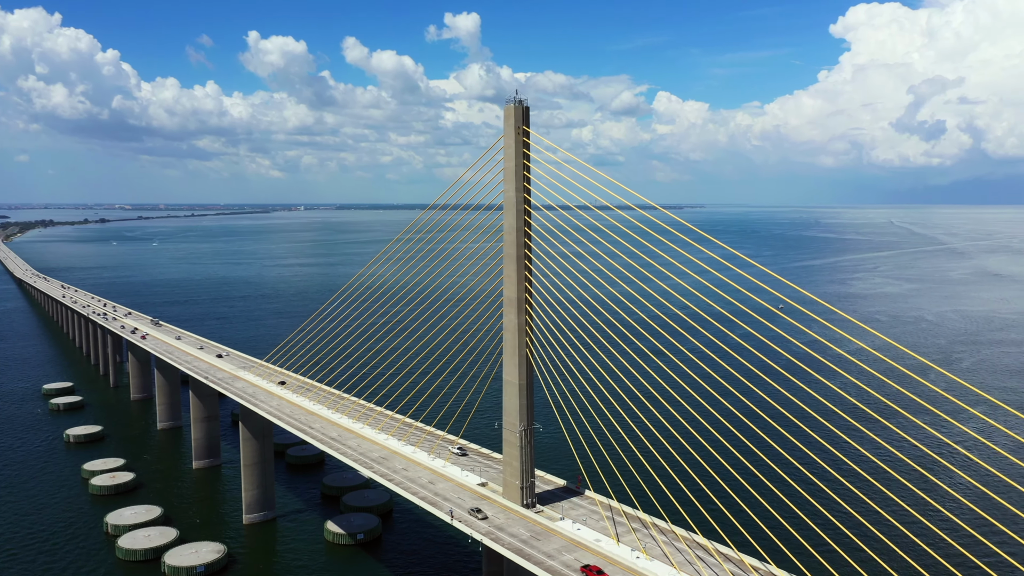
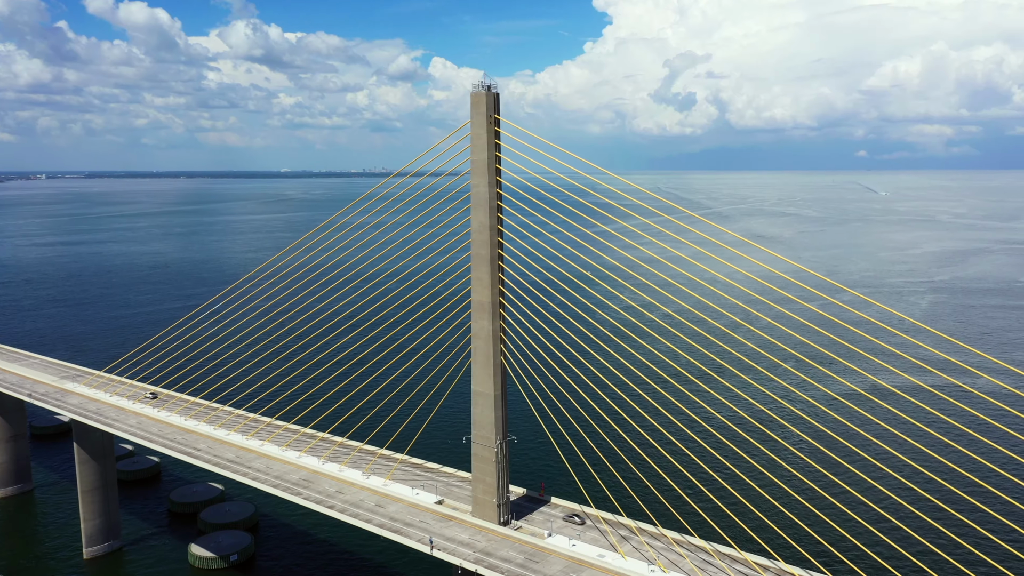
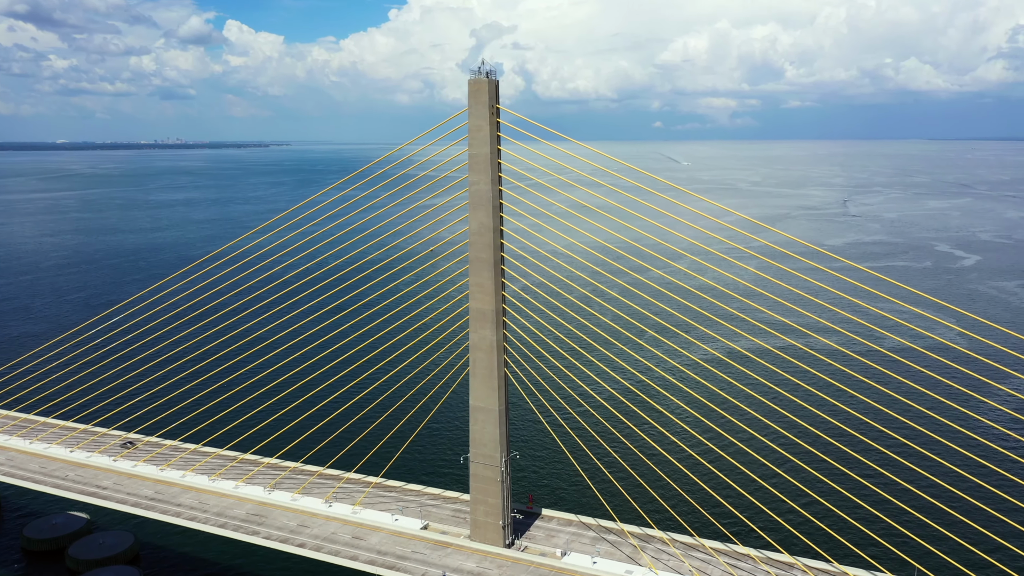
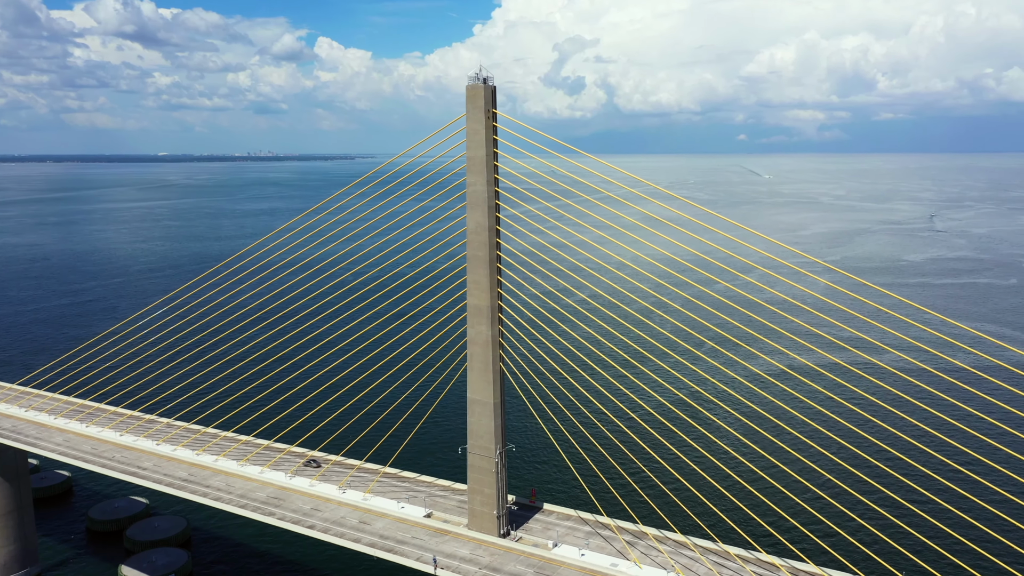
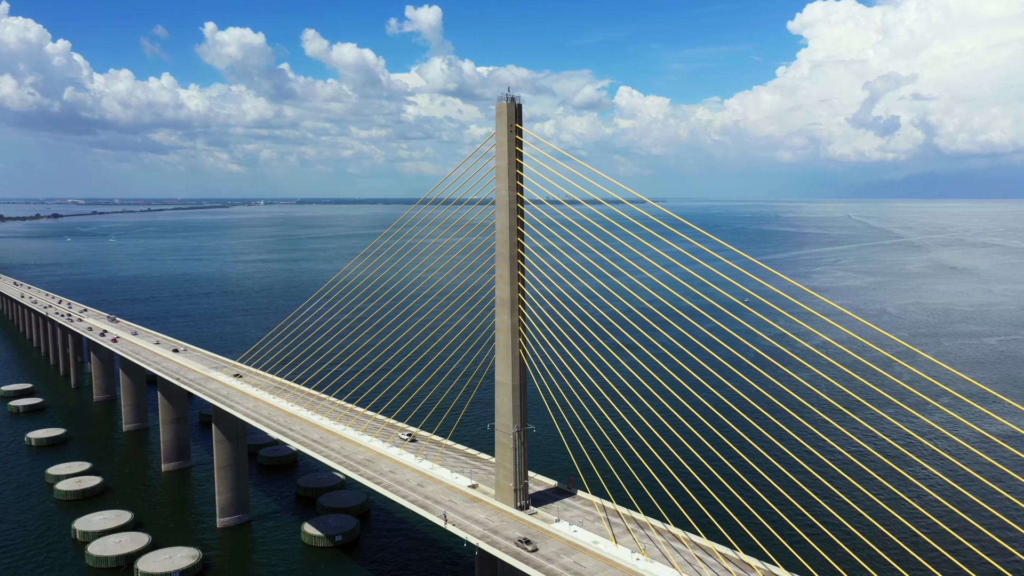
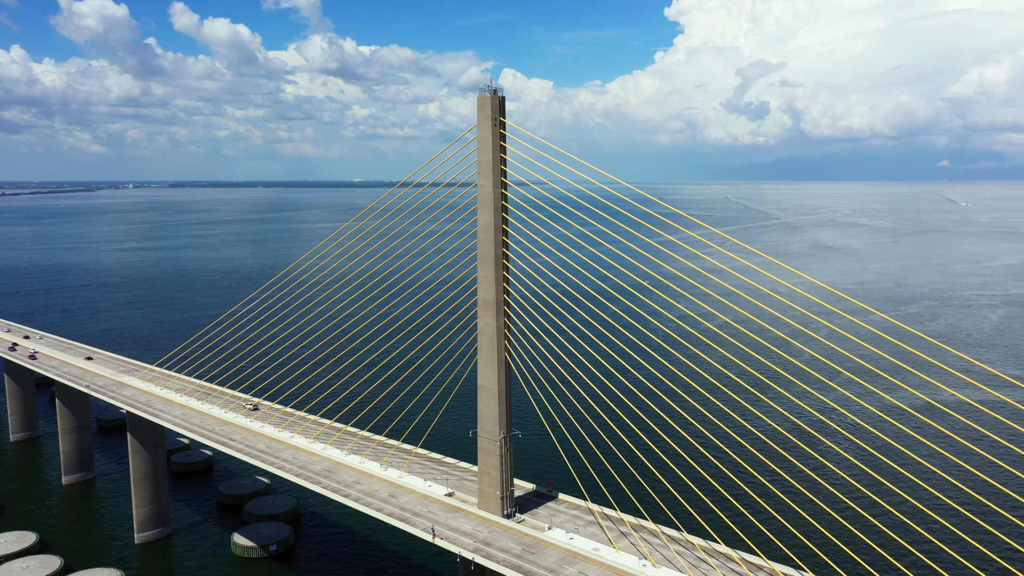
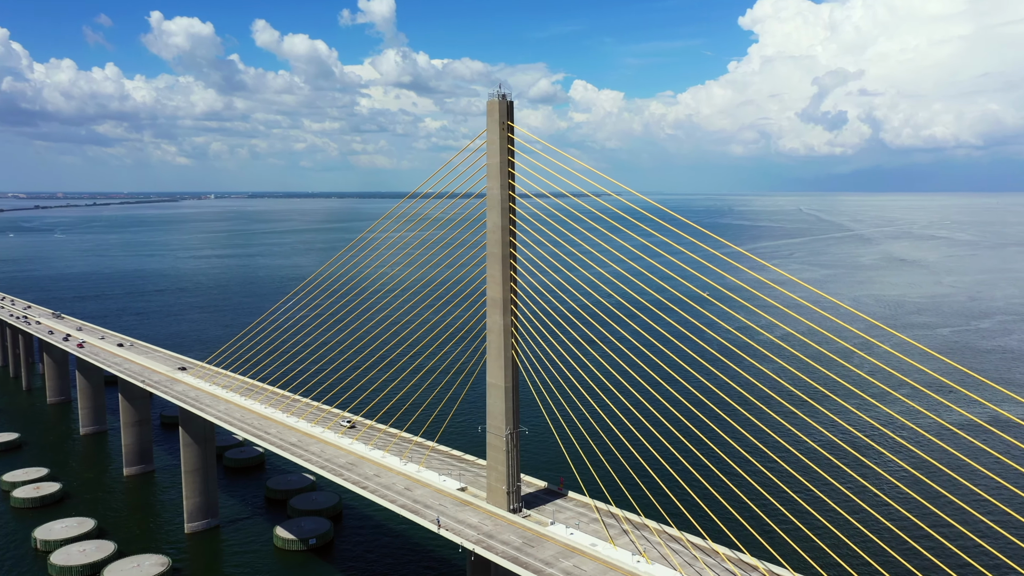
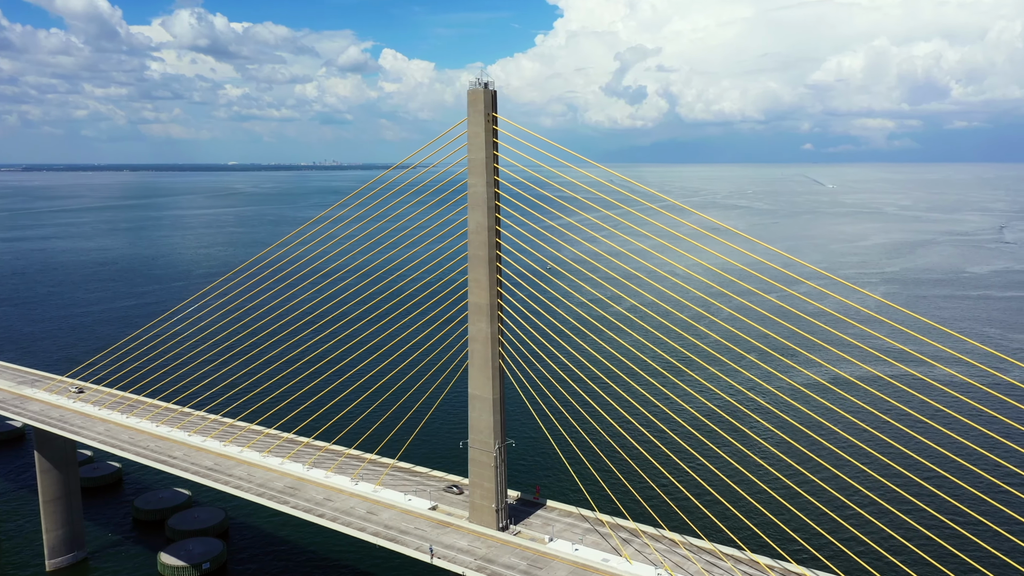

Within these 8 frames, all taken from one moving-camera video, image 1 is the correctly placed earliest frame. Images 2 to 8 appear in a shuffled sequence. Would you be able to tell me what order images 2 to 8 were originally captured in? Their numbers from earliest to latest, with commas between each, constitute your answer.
5, 7, 6, 2, 8, 4, 3
